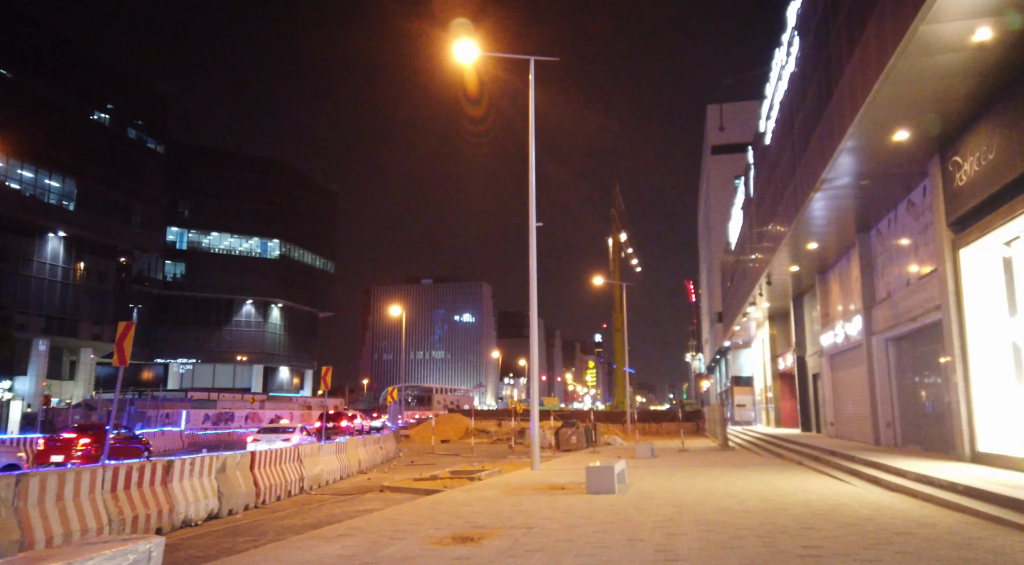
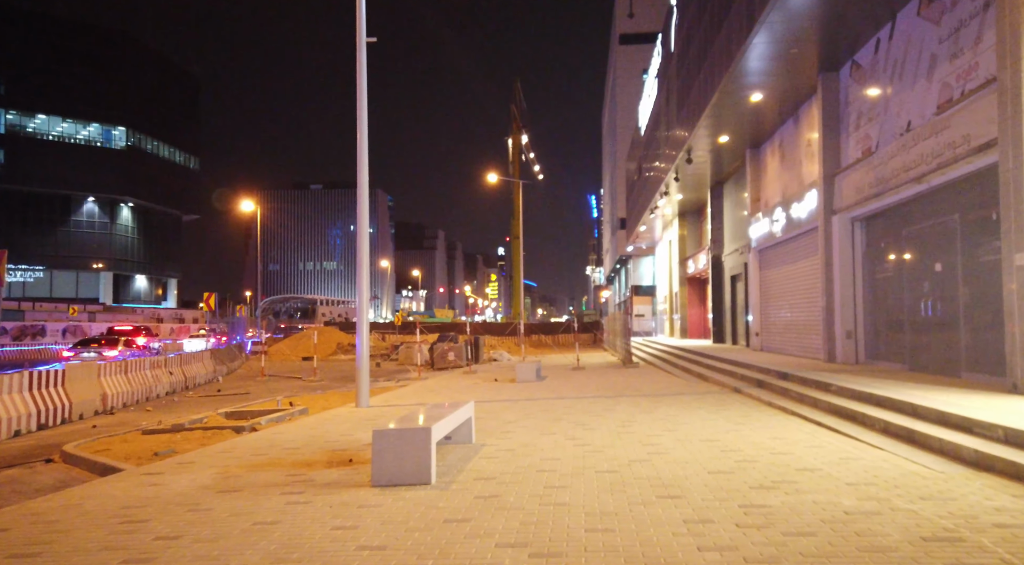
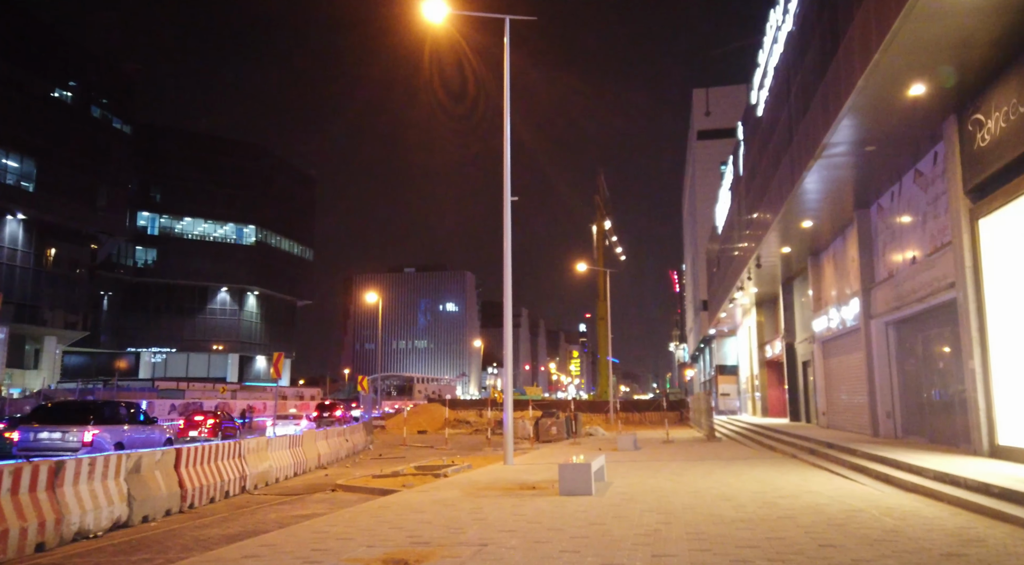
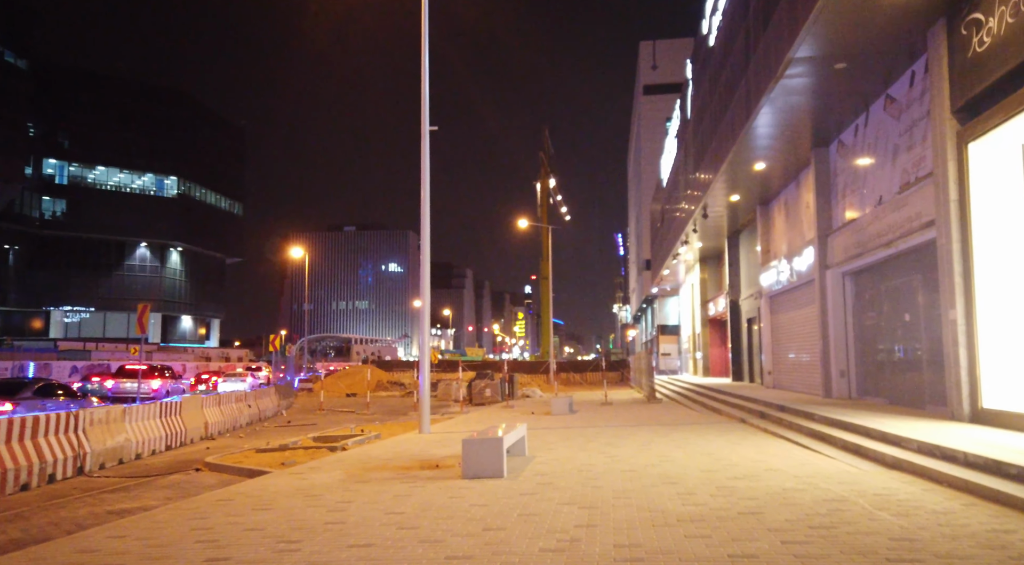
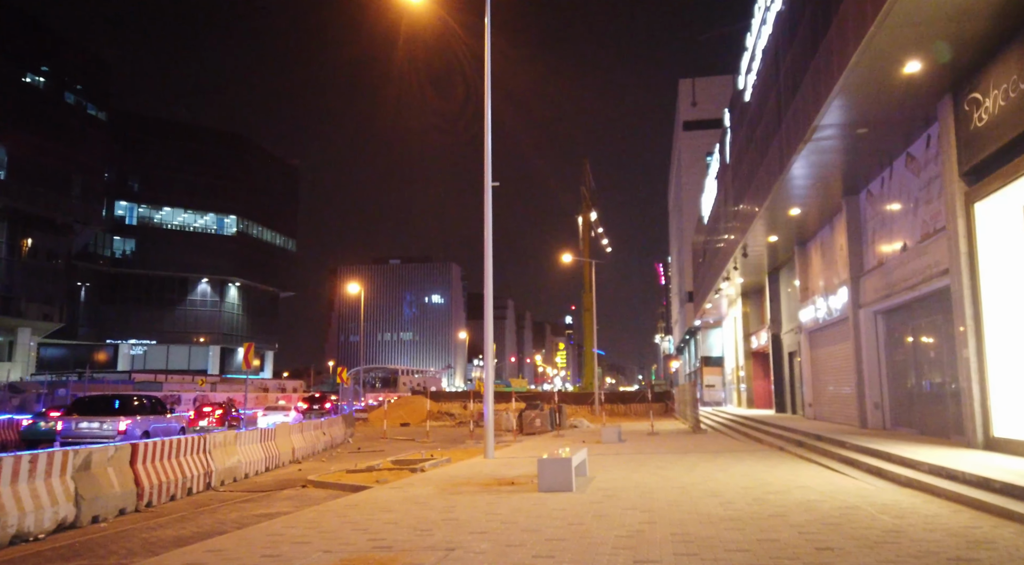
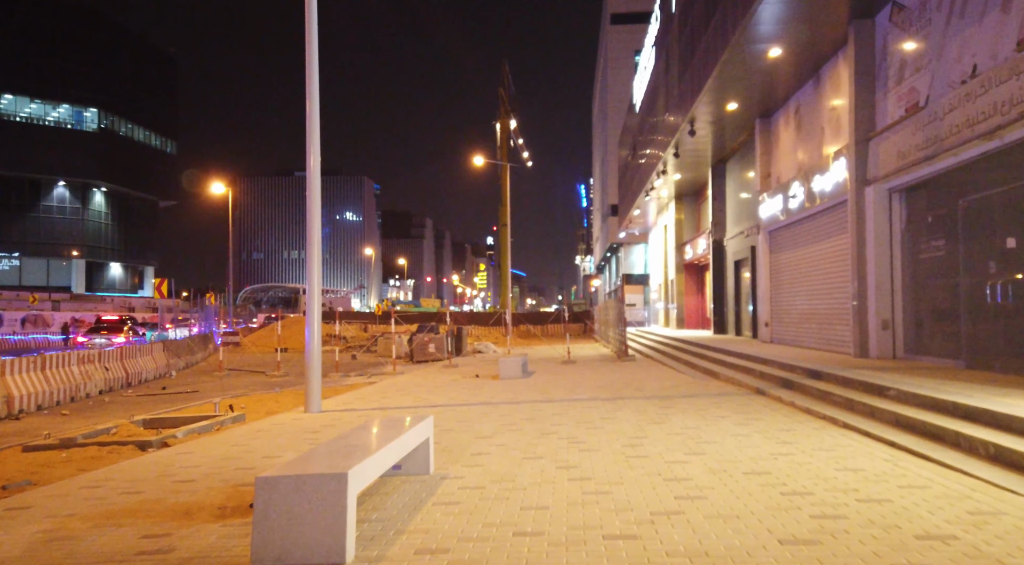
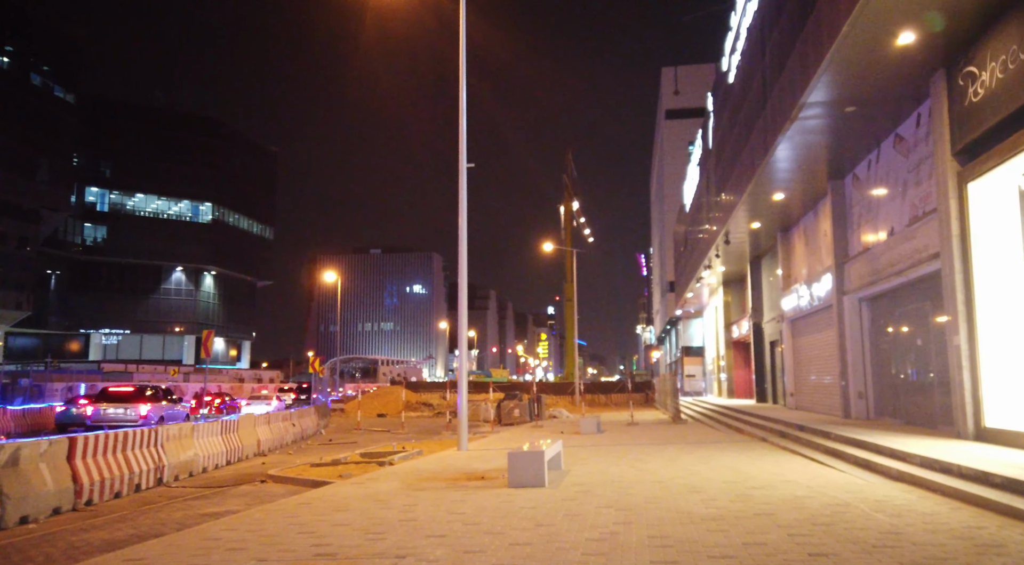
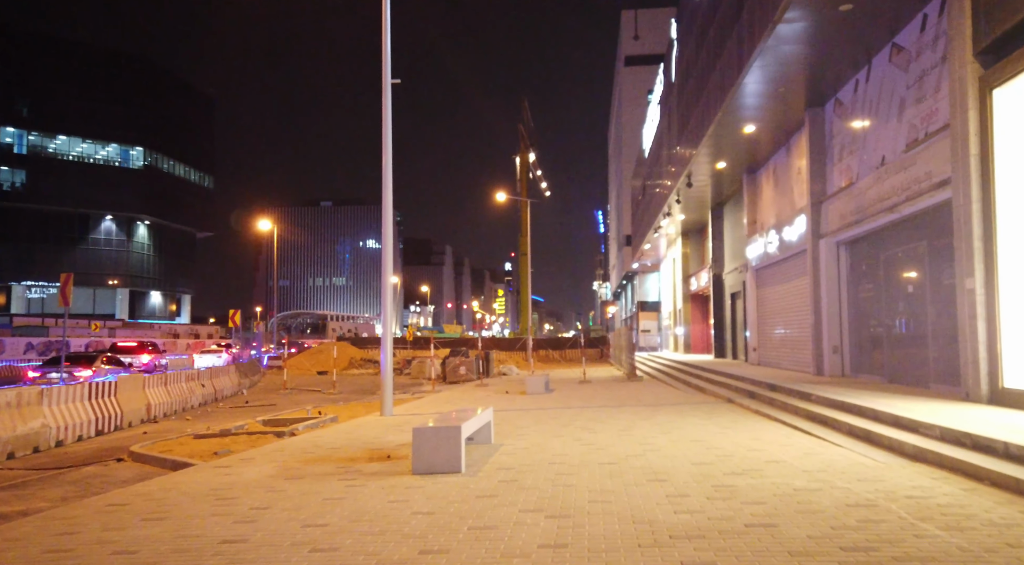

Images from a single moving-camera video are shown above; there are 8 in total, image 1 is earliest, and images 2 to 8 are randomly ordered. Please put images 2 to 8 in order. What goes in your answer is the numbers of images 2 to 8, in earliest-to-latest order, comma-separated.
3, 5, 7, 4, 8, 2, 6
